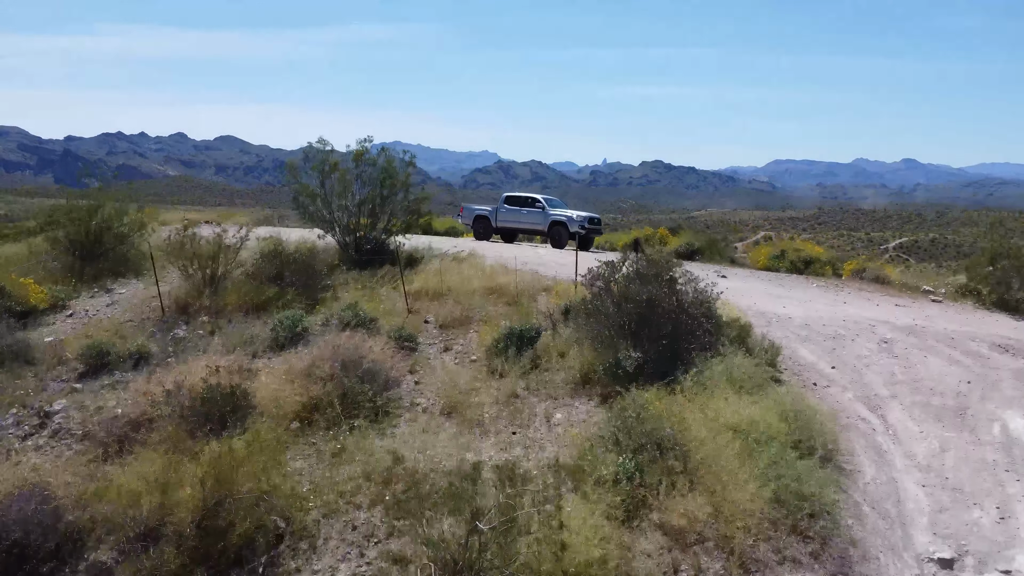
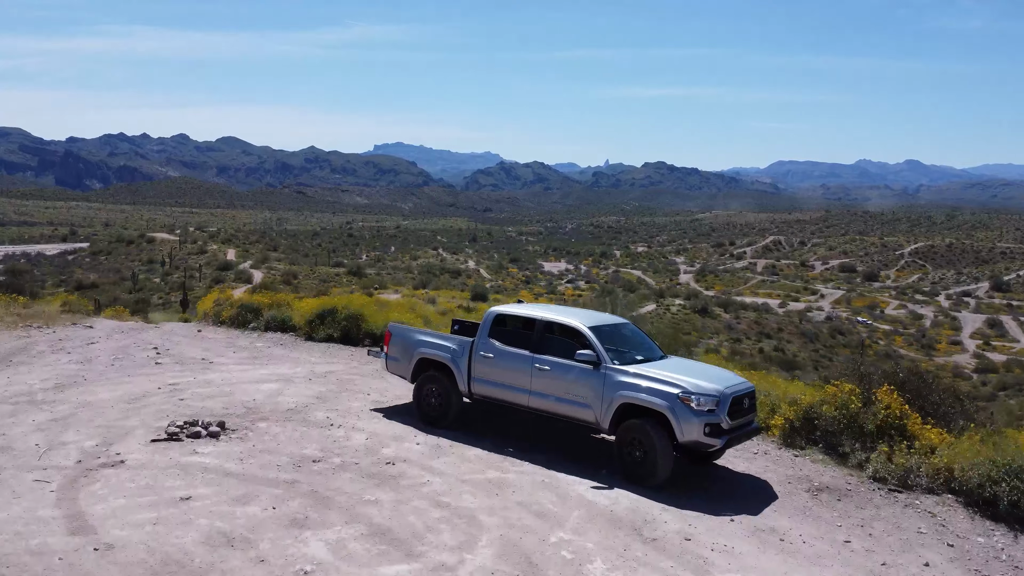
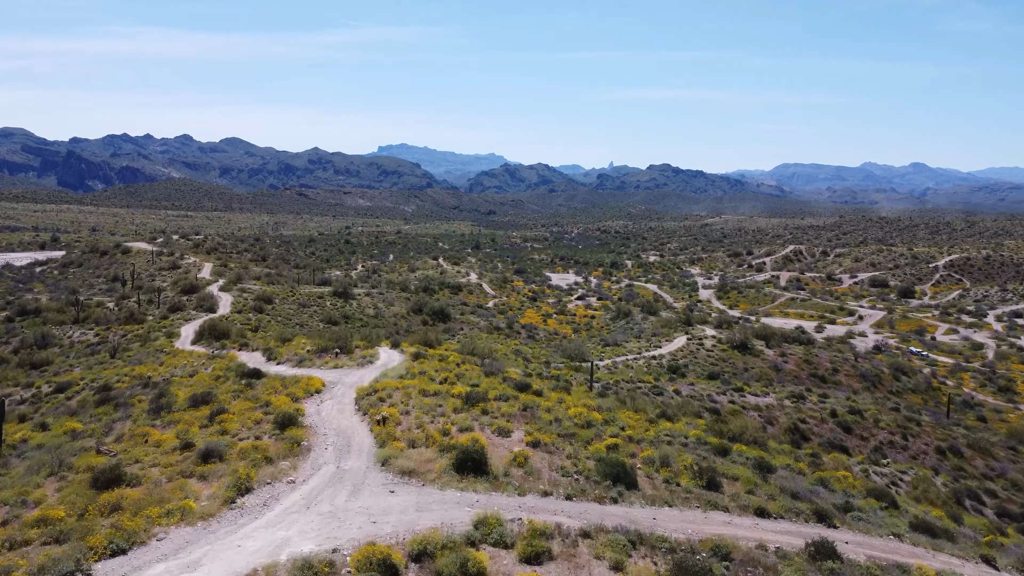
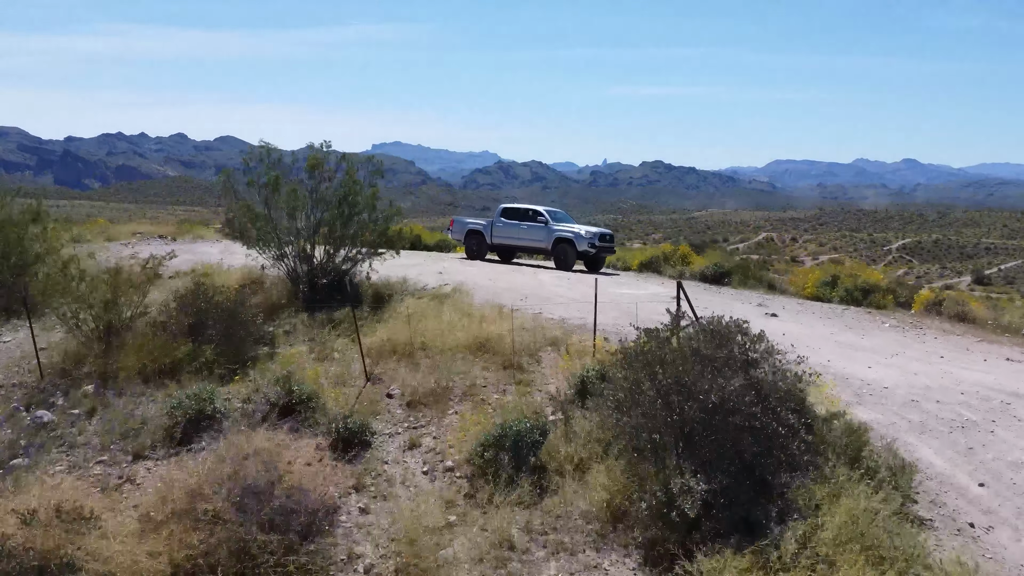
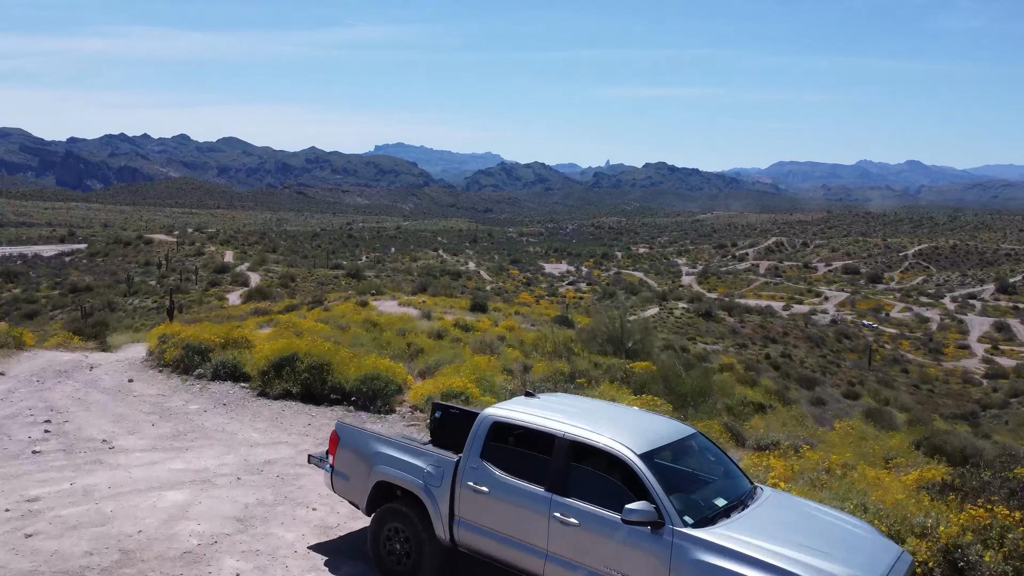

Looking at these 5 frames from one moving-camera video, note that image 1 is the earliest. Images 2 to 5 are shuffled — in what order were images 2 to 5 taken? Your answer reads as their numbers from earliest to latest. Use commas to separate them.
4, 2, 5, 3
